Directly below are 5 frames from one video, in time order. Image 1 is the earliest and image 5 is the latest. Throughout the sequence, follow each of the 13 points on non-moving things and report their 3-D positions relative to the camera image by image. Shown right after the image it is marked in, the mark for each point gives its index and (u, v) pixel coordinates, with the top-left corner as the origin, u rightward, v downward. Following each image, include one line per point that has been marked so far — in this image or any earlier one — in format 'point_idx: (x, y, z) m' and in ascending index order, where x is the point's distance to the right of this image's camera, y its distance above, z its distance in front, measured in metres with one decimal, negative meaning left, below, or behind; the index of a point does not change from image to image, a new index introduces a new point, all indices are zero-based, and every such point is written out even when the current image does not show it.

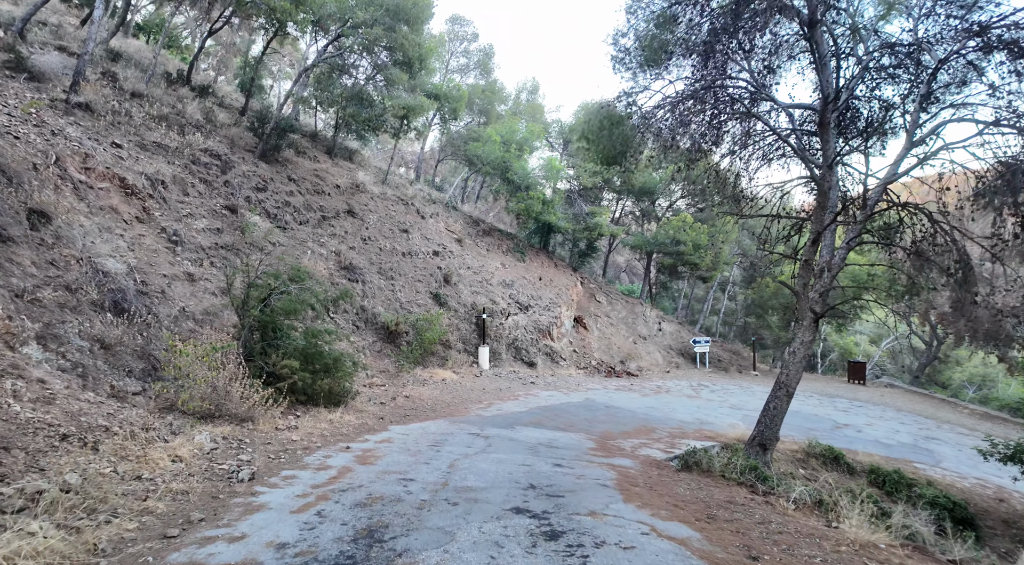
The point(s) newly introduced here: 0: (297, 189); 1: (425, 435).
0: (-5.8, +2.5, +16.9) m
1: (-1.2, -2.1, +8.5) m
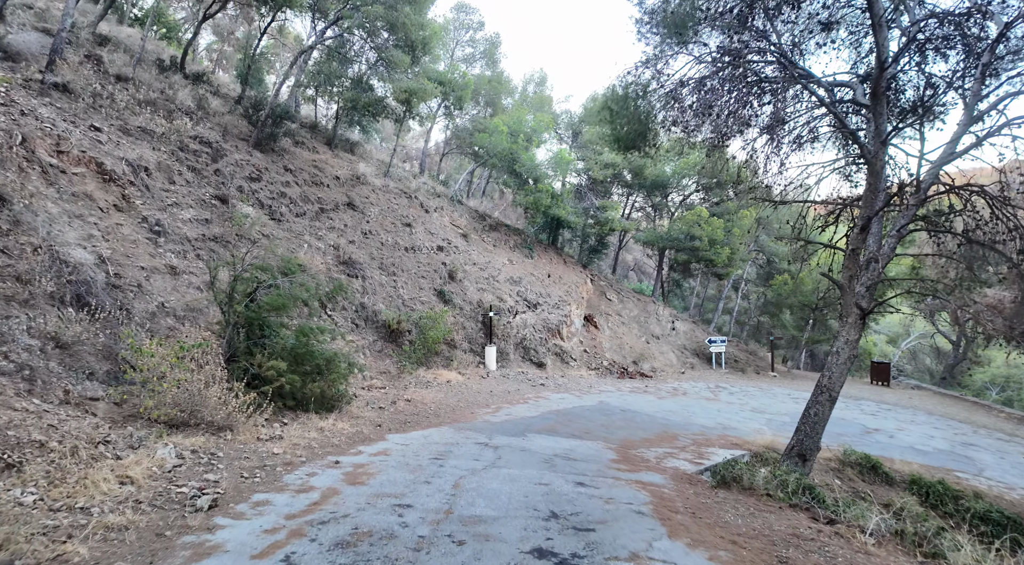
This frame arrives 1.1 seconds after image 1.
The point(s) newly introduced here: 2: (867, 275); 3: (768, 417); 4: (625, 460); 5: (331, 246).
0: (-5.6, +2.6, +16.0) m
1: (-1.0, -2.0, +7.5) m
2: (+5.0, +0.1, +8.7) m
3: (+6.8, -3.6, +16.6) m
4: (+1.5, -2.4, +8.4) m
5: (-4.4, +0.9, +15.1) m
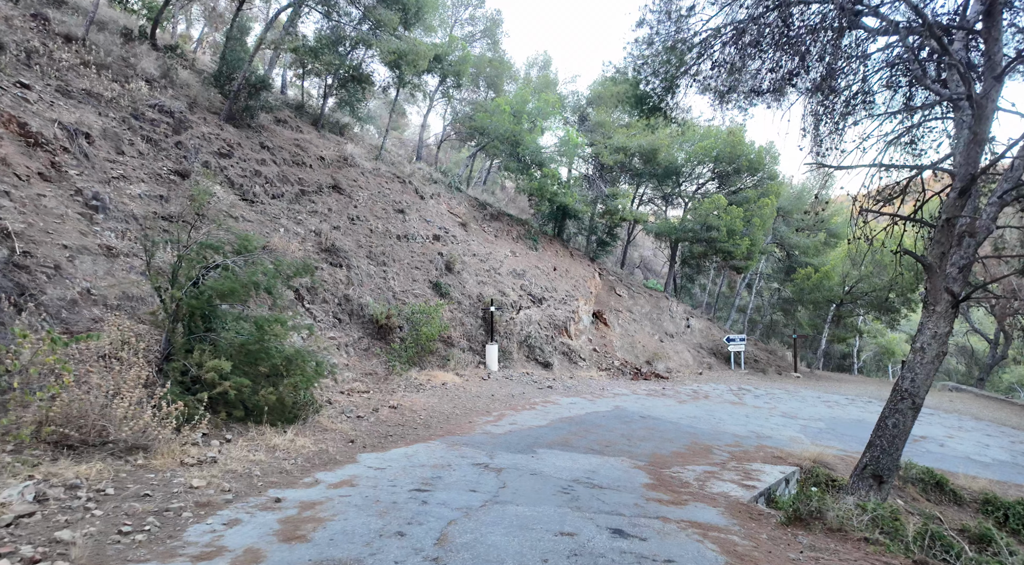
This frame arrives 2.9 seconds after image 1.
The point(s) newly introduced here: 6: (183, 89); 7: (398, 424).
0: (-5.5, +2.8, +14.3) m
1: (-1.0, -1.7, +5.8) m
2: (+5.0, +0.3, +7.0) m
3: (+6.9, -3.3, +14.8) m
4: (+1.6, -2.2, +6.7) m
5: (-4.3, +1.1, +13.4) m
6: (-7.2, +4.2, +13.7) m
7: (-1.5, -1.9, +8.3) m
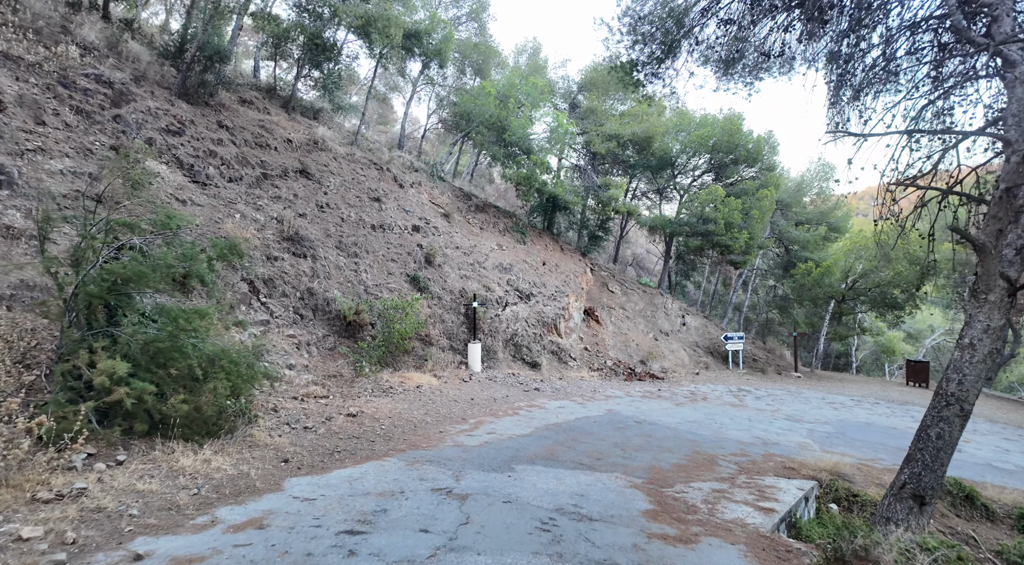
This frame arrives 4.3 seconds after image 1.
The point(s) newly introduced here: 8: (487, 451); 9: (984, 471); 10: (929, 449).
0: (-5.9, +3.0, +13.0) m
1: (-1.2, -1.6, +4.6) m
2: (+4.8, +0.5, +5.9) m
3: (+6.5, -3.2, +13.7) m
4: (+1.3, -2.0, +5.5) m
5: (-4.6, +1.2, +12.1) m
6: (-7.6, +4.4, +12.4) m
7: (-1.8, -1.7, +7.0) m
8: (-0.3, -1.9, +7.2) m
9: (+8.5, -3.5, +11.3) m
10: (+4.1, -1.6, +6.1) m
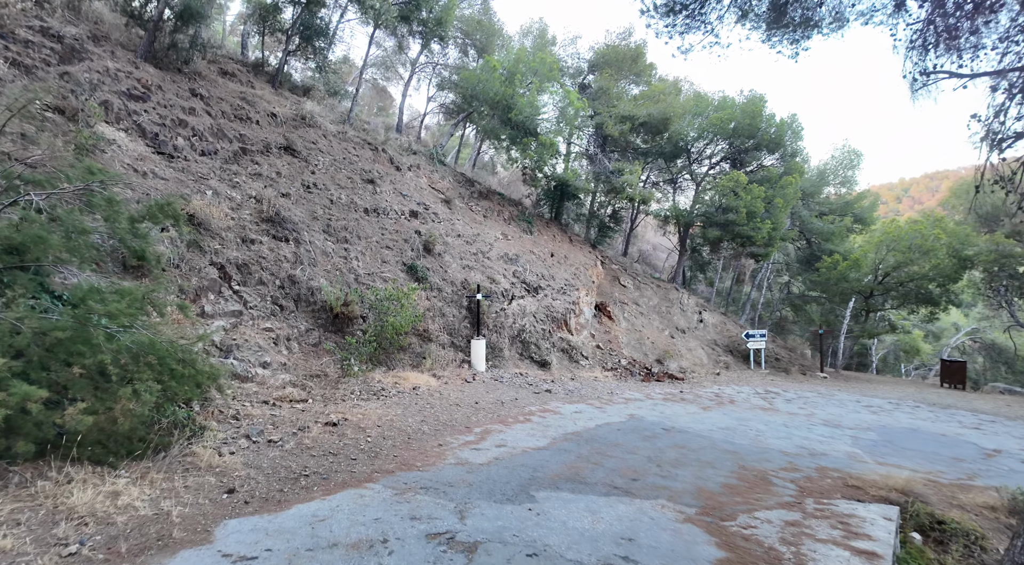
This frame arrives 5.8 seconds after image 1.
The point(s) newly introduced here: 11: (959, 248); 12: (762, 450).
0: (-5.7, +3.2, +11.6) m
1: (-1.1, -1.4, +3.2) m
2: (+4.9, +0.7, +4.4) m
3: (+6.7, -3.0, +12.3) m
4: (+1.5, -1.8, +4.0) m
5: (-4.5, +1.5, +10.7) m
6: (-7.4, +4.6, +11.0) m
7: (-1.7, -1.5, +5.6) m
8: (-0.1, -1.7, +5.7) m
9: (+8.7, -3.3, +9.8) m
10: (+4.2, -1.4, +4.7) m
11: (+13.5, +1.0, +18.9) m
12: (+3.7, -2.5, +9.4) m
